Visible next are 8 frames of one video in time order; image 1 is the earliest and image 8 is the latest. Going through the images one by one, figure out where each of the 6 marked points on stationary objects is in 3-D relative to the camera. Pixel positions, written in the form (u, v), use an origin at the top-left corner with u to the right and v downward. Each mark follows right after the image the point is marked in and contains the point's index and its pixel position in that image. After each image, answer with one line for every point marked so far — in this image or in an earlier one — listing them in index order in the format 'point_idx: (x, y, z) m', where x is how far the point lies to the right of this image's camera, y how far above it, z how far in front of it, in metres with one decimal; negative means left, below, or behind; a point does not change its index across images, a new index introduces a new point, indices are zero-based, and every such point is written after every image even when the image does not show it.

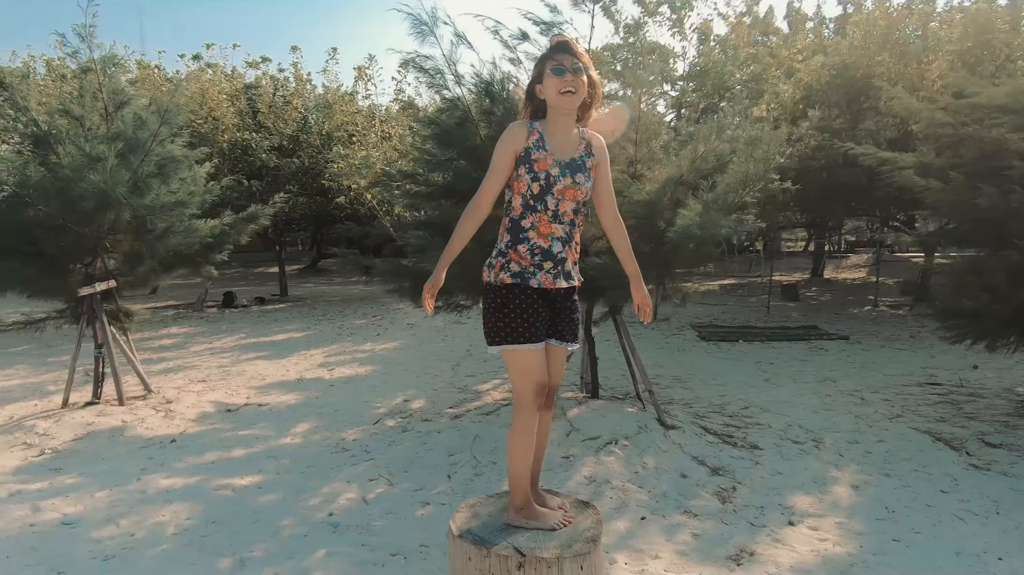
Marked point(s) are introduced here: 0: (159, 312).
0: (-8.6, -0.6, +13.2) m
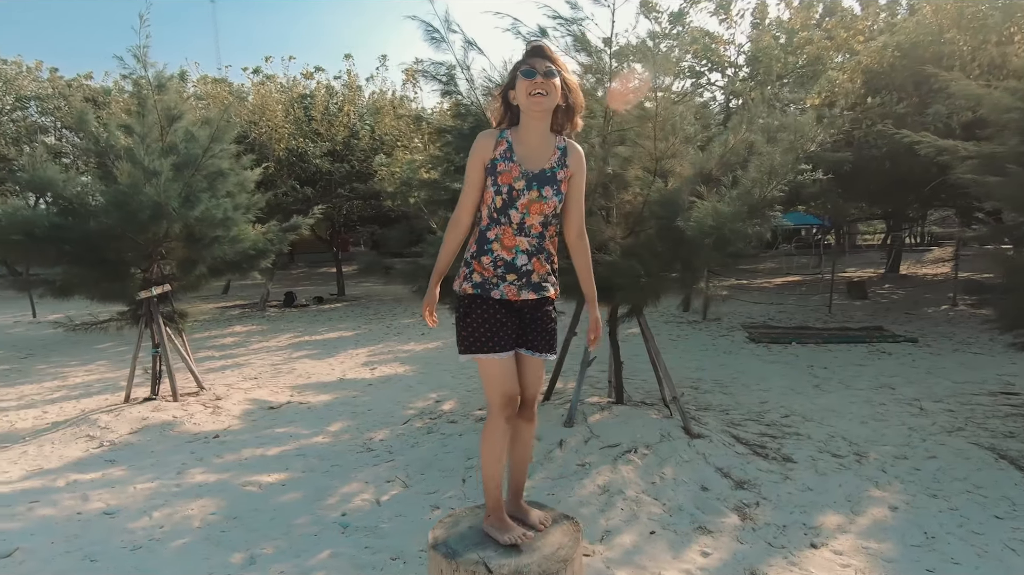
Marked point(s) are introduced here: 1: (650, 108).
0: (-7.4, -0.6, +14.0) m
1: (+1.1, +1.4, +4.2) m
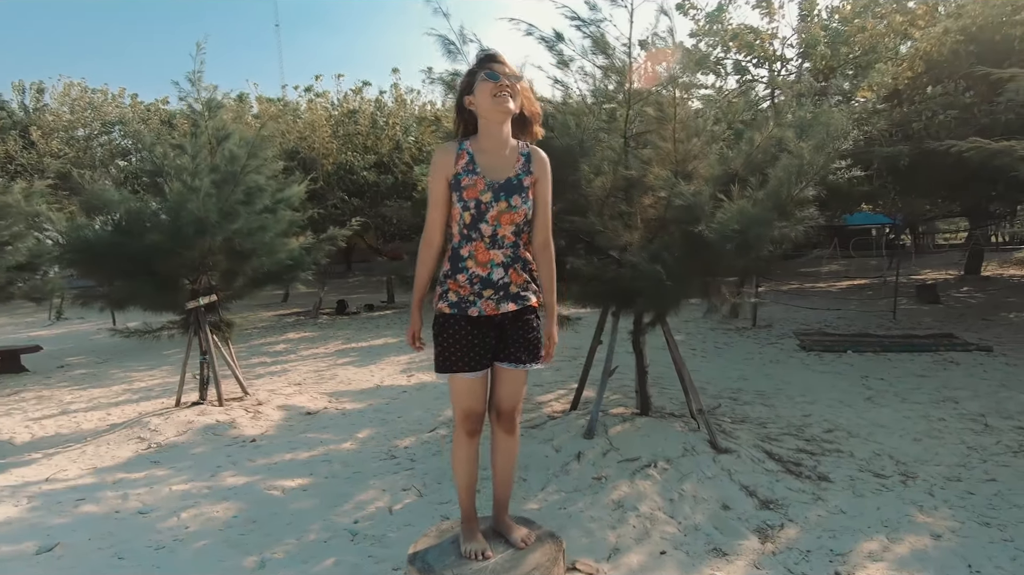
0: (-6.2, -0.8, +14.7) m
1: (+1.2, +1.4, +4.1) m
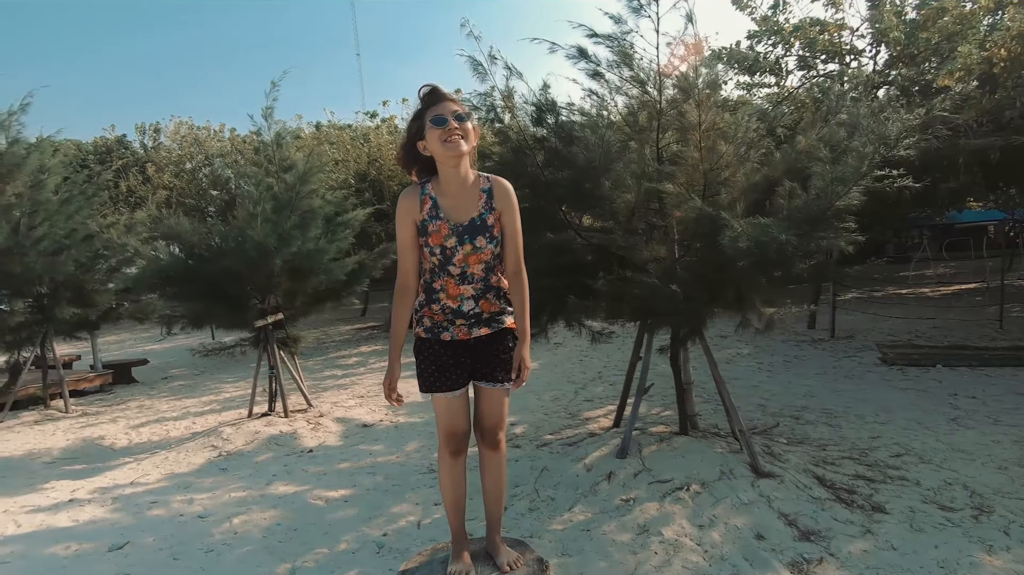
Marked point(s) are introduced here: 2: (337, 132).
0: (-4.4, -1.3, +15.4) m
1: (+1.3, +1.2, +3.9) m
2: (-4.8, +4.2, +14.6) m
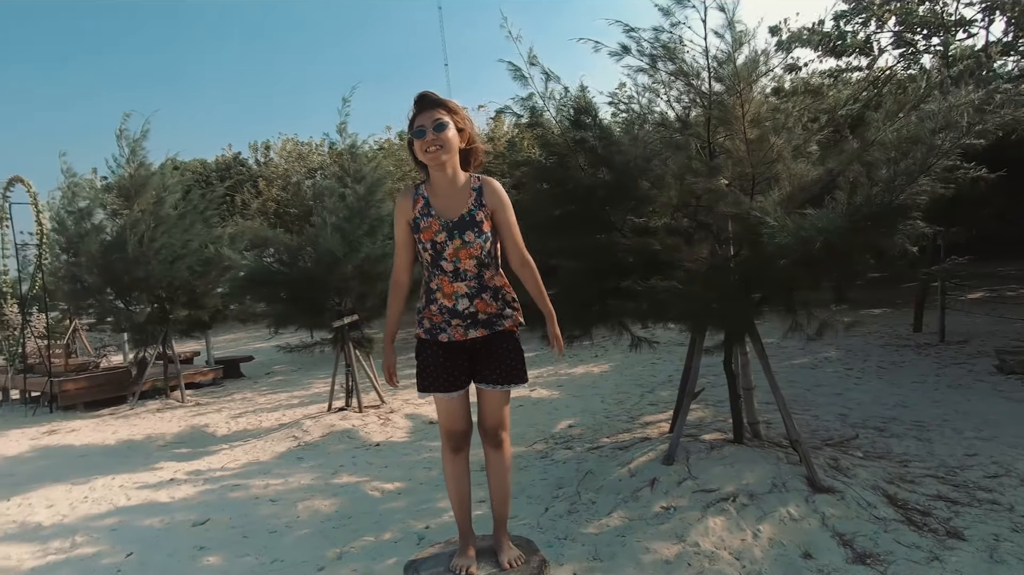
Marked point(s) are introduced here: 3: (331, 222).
0: (-2.2, -1.4, +16.0) m
1: (+1.6, +1.2, +3.7) m
2: (-2.7, +4.1, +15.2) m
3: (-2.2, +0.8, +6.8) m
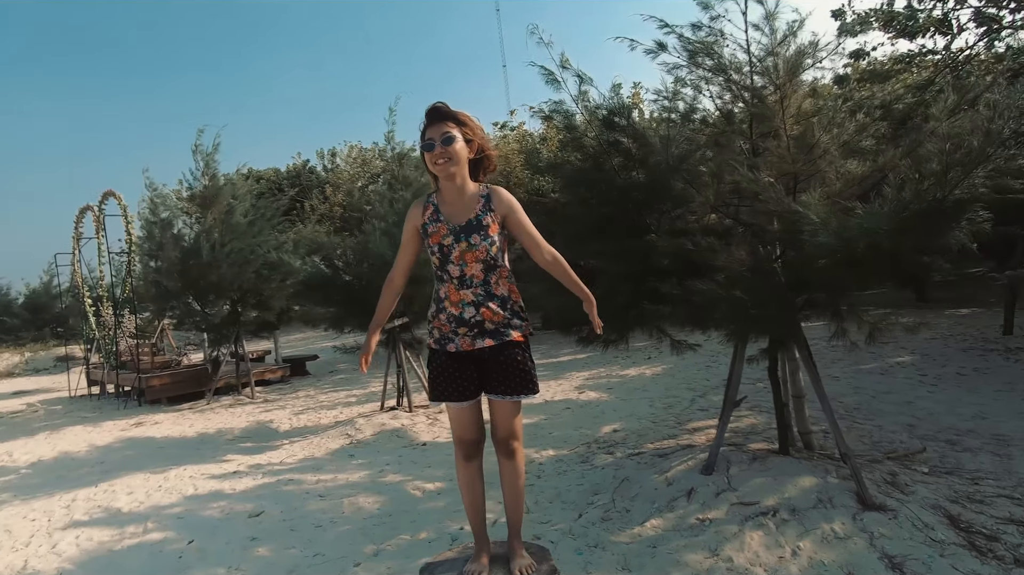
0: (-0.6, -1.4, +16.2) m
1: (+1.8, +1.2, +3.5) m
2: (-1.2, +4.1, +15.5) m
3: (-1.7, +0.8, +7.0) m
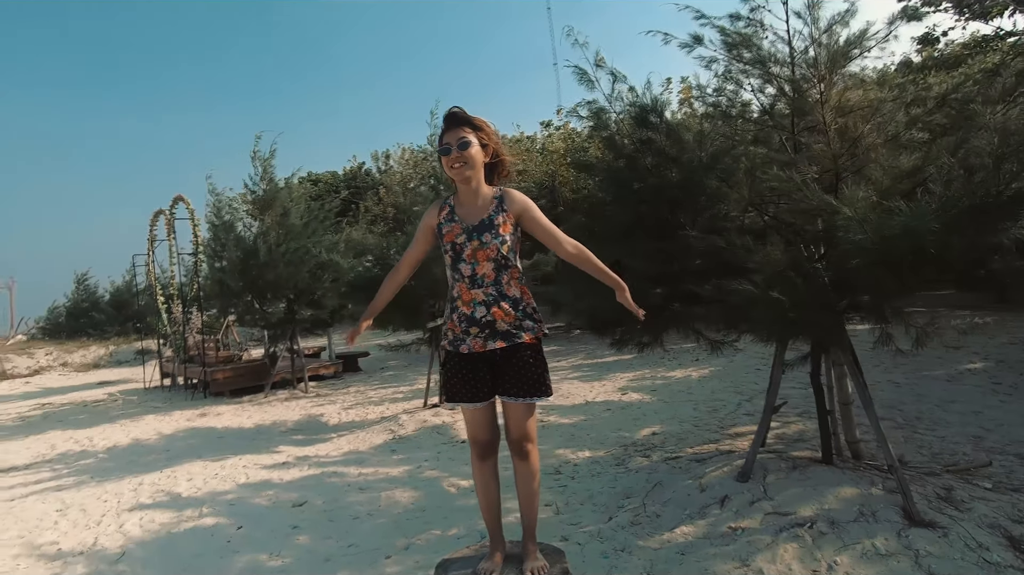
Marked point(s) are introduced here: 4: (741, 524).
0: (+0.8, -1.3, +16.2) m
1: (+2.0, +1.2, +3.4) m
2: (+0.2, +4.1, +15.5) m
3: (-1.2, +0.8, +7.2) m
4: (+1.4, -1.5, +3.3) m
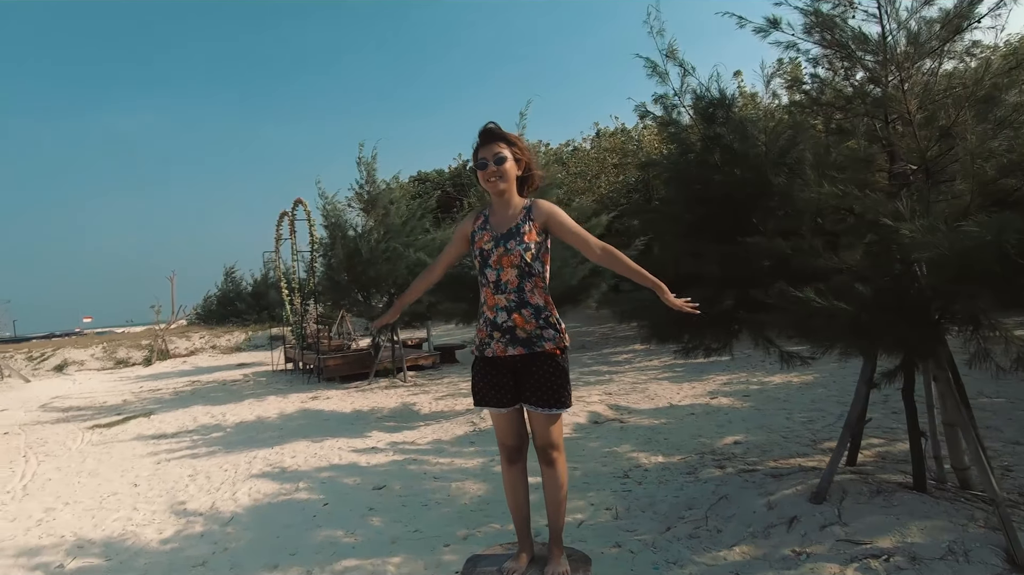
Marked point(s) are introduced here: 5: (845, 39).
0: (+3.6, -1.2, +15.8) m
1: (+2.3, +1.2, +3.0) m
2: (+2.9, +4.3, +15.2) m
3: (-0.1, +0.8, +7.3) m
4: (+1.7, -1.5, +3.1) m
5: (+2.1, +1.5, +3.4) m
